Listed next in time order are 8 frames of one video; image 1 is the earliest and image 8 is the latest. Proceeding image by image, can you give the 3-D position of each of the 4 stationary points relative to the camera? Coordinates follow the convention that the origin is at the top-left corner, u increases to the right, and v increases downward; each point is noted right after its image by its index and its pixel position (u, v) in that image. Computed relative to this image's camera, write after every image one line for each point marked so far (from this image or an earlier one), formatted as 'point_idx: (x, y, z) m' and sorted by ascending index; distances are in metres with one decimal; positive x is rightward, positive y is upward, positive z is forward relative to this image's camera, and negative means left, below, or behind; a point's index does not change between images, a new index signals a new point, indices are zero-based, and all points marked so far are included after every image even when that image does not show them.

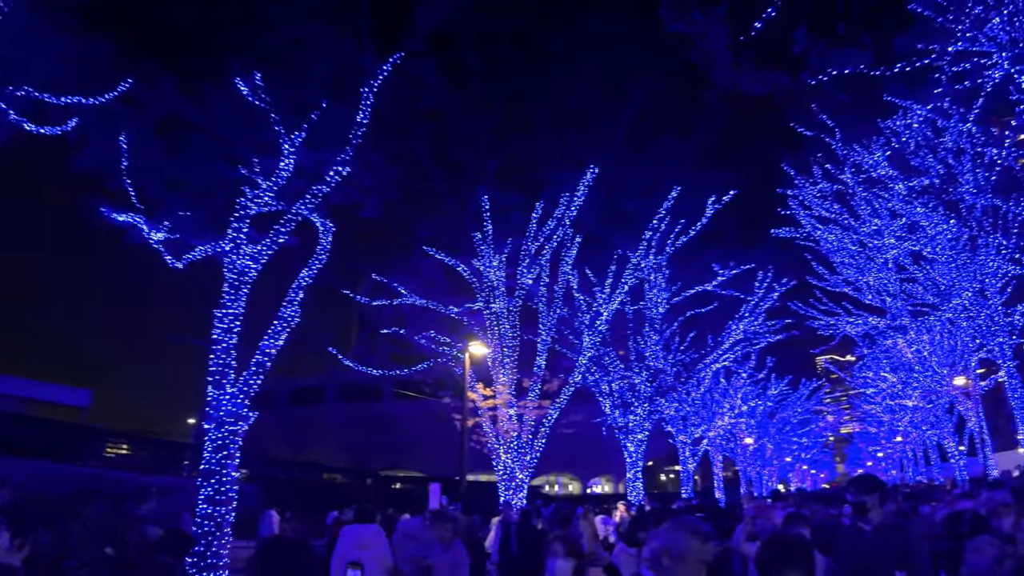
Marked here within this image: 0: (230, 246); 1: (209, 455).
0: (-5.3, +0.9, +13.8) m
1: (-5.2, -2.9, +13.0) m
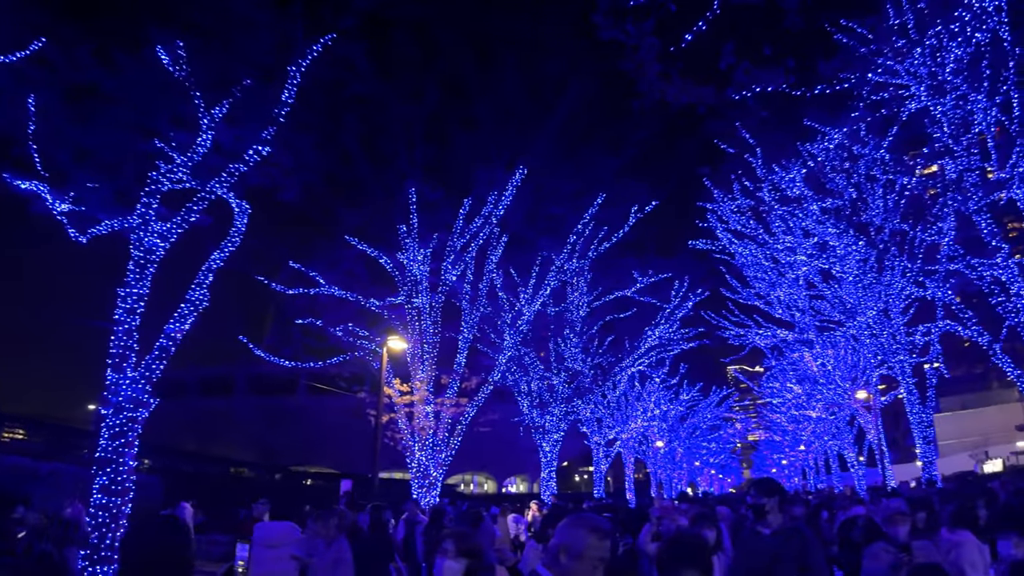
0: (-7.0, +1.2, +13.5) m
1: (-7.1, -2.6, +12.6) m
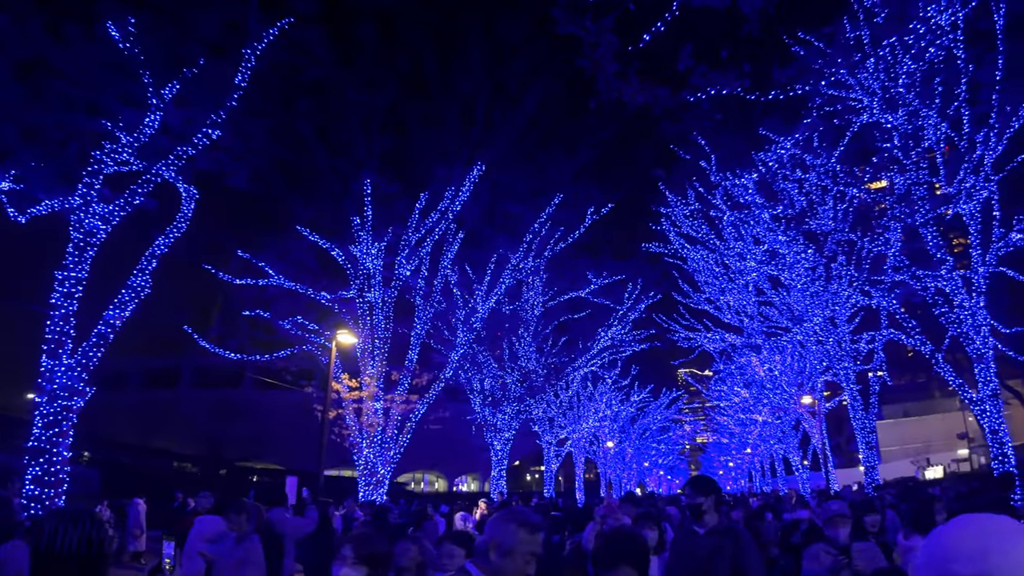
0: (-7.7, +1.5, +13.0) m
1: (-7.9, -2.4, +12.2) m
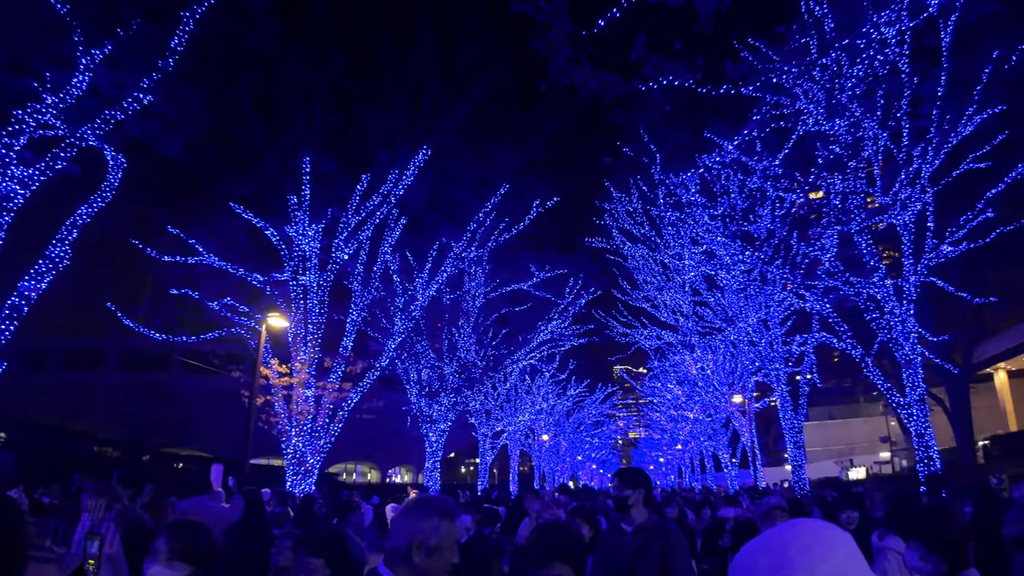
0: (-8.0, +4.1, +10.6) m
1: (-8.1, +0.2, +10.5) m
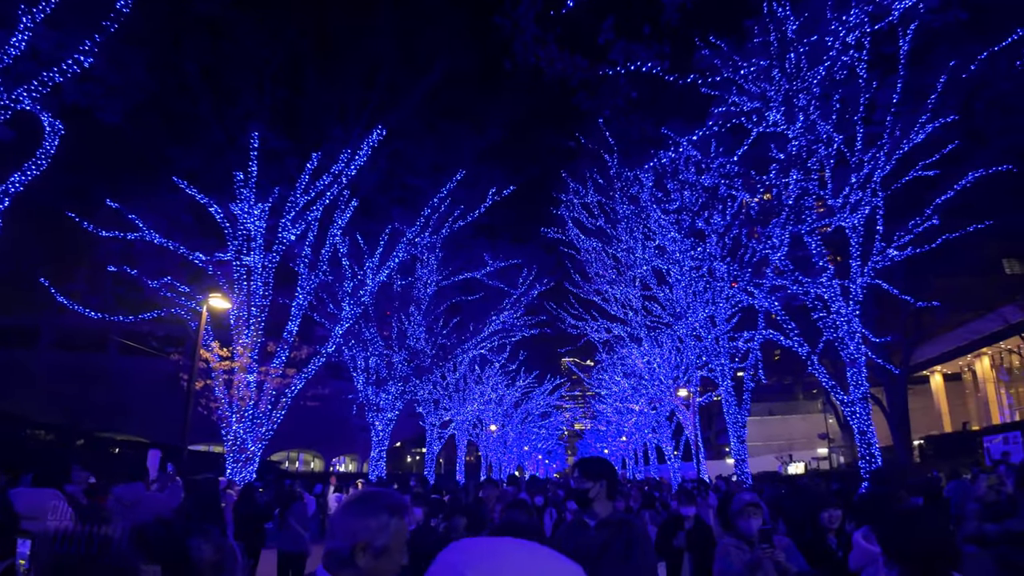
0: (-8.5, +4.5, +9.8) m
1: (-8.7, +0.6, +9.9) m
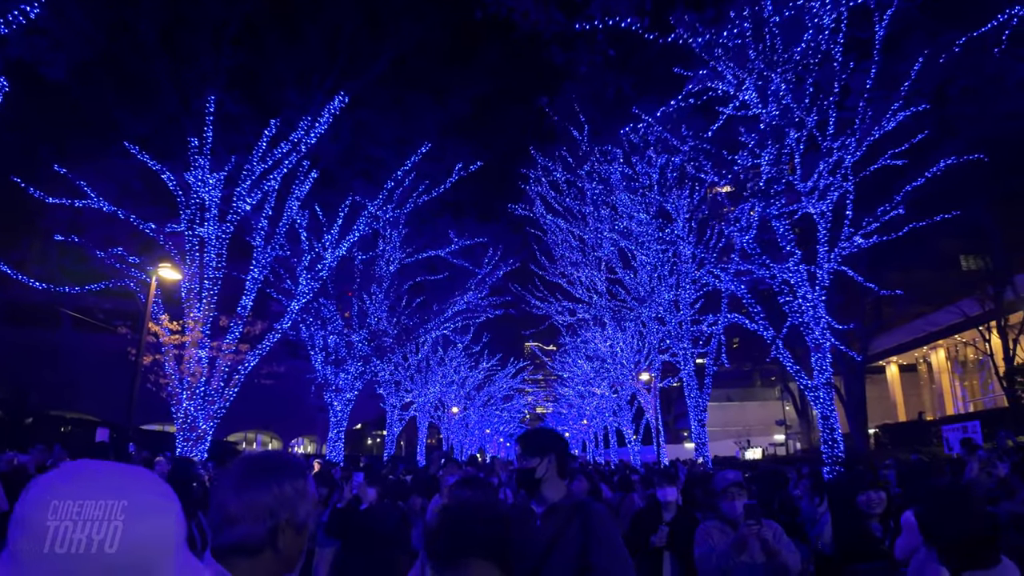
0: (-8.7, +5.0, +8.9) m
1: (-9.1, +1.0, +9.1) m
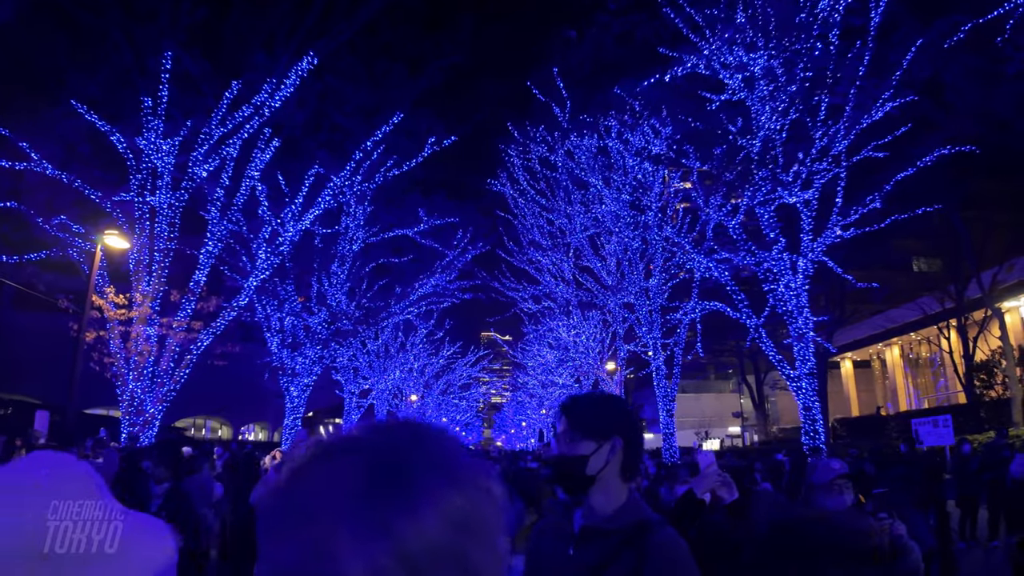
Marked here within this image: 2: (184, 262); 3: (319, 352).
0: (-8.8, +5.3, +7.8) m
1: (-9.4, +1.5, +8.2) m
2: (-7.9, +1.0, +17.9) m
3: (-3.5, -1.1, +13.4) m
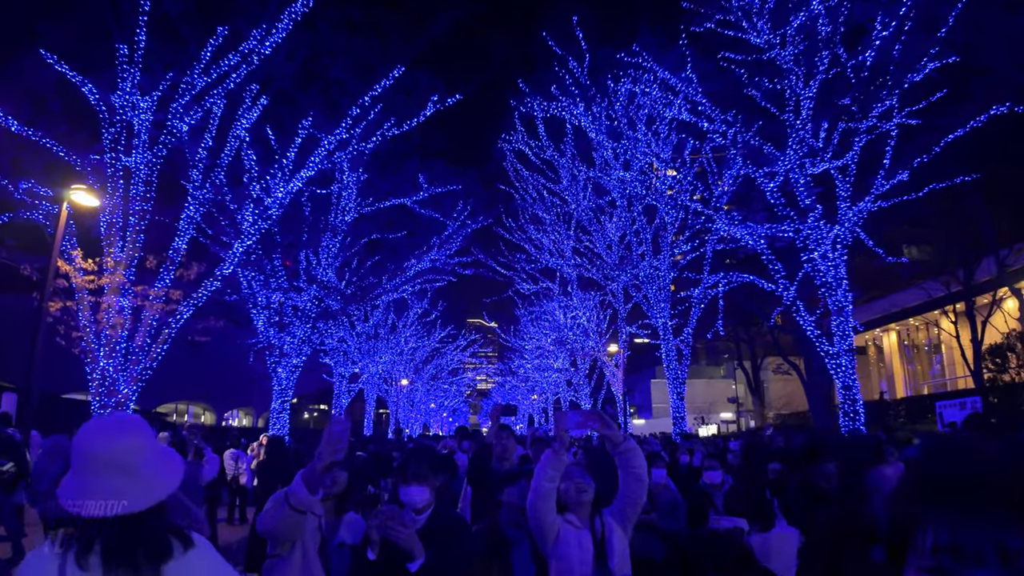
0: (-8.5, +5.6, +6.5) m
1: (-9.2, +1.8, +7.2) m
2: (-7.8, +1.9, +16.9) m
3: (-3.5, -0.6, +12.7) m
